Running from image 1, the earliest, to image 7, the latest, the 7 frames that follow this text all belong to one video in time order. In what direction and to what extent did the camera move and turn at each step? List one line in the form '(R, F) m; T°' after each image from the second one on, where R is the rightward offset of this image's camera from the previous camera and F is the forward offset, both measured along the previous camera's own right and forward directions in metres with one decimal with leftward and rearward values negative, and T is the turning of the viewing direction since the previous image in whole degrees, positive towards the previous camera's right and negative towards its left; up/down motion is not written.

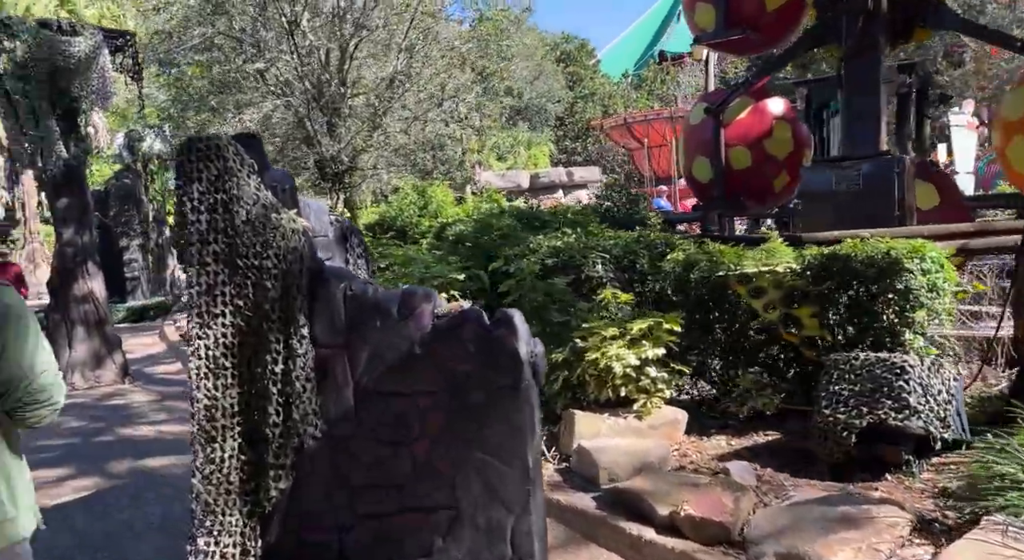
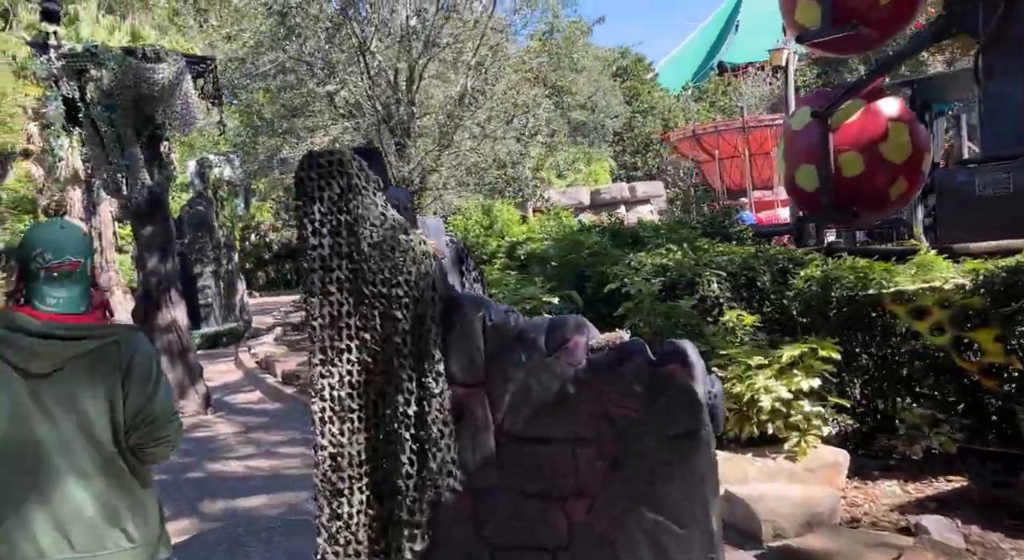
(-0.2, +0.2) m; -4°
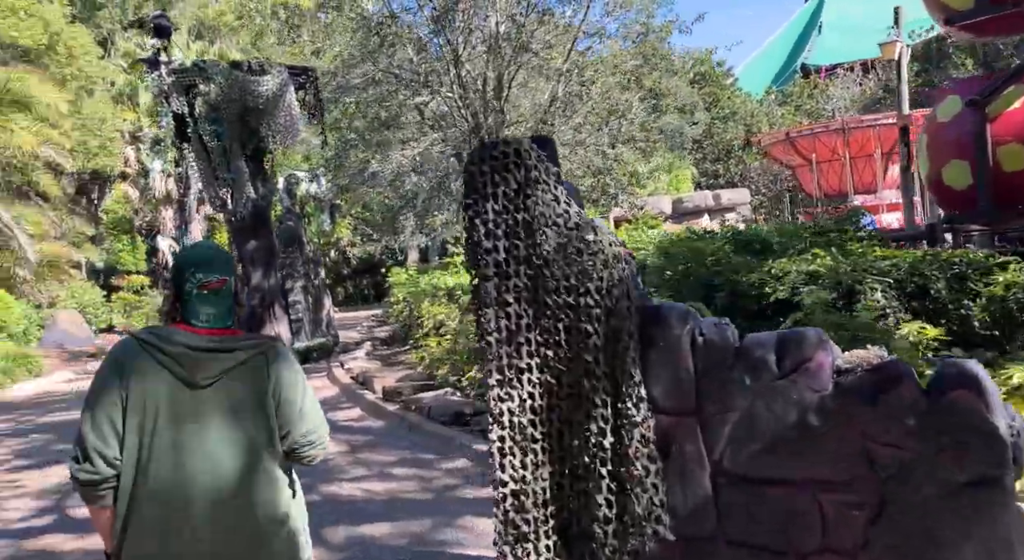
(-0.2, +0.3) m; -5°
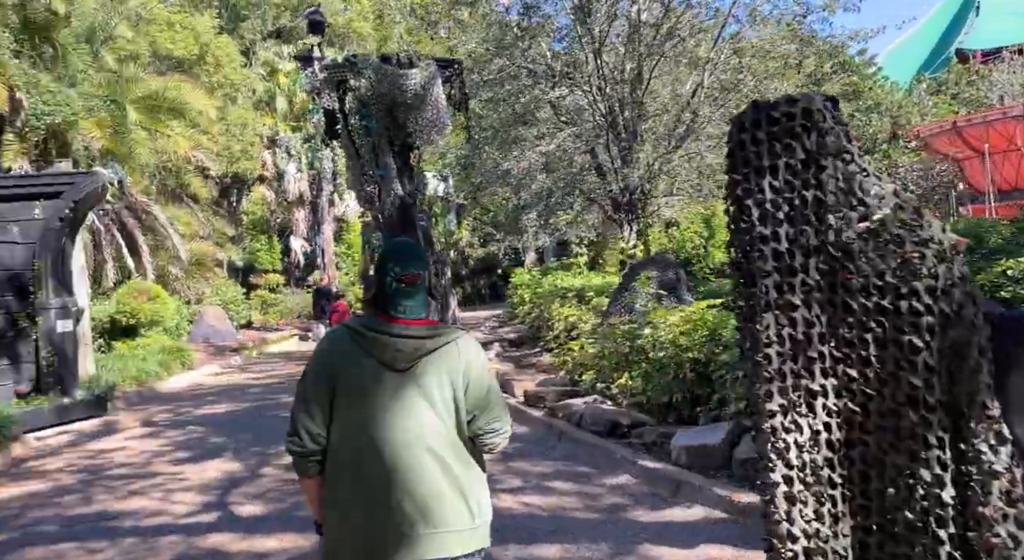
(-0.3, +0.3) m; -8°
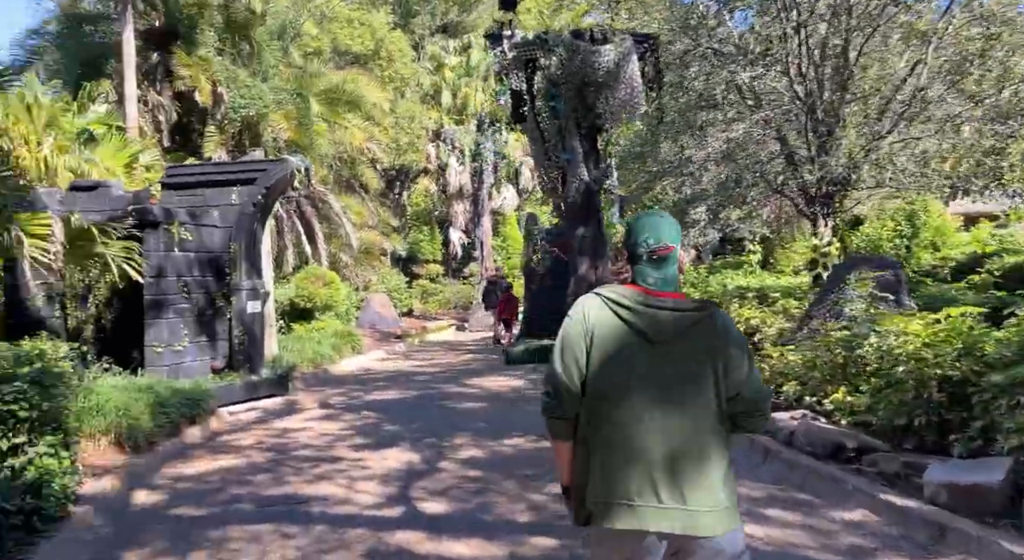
(-0.3, +0.4) m; -10°
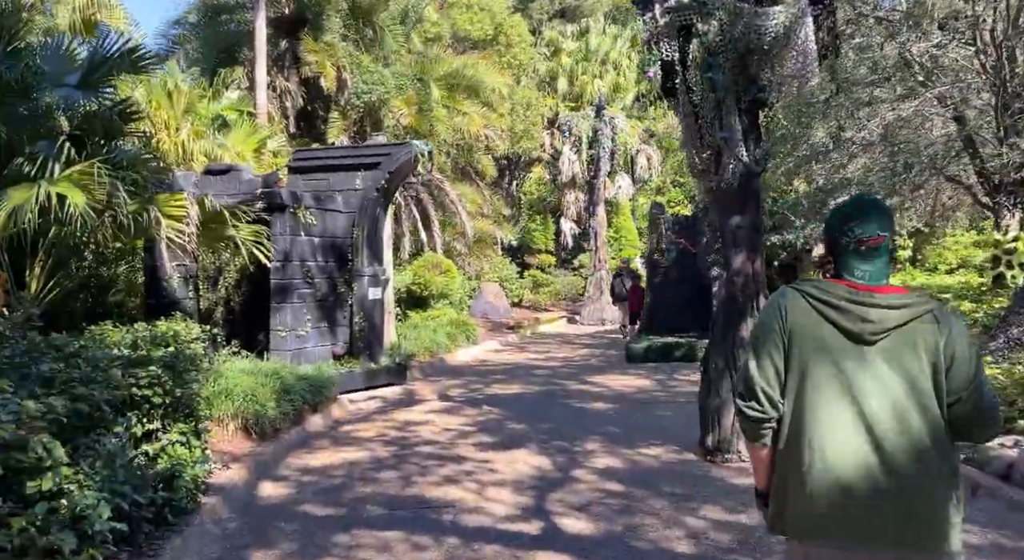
(-0.3, +0.5) m; -7°
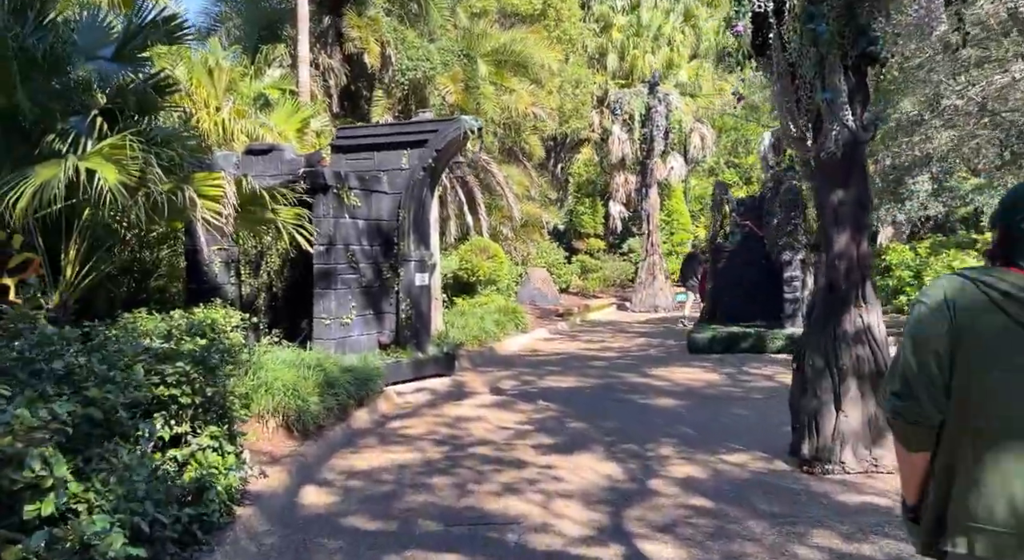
(-0.2, +0.7) m; -3°
